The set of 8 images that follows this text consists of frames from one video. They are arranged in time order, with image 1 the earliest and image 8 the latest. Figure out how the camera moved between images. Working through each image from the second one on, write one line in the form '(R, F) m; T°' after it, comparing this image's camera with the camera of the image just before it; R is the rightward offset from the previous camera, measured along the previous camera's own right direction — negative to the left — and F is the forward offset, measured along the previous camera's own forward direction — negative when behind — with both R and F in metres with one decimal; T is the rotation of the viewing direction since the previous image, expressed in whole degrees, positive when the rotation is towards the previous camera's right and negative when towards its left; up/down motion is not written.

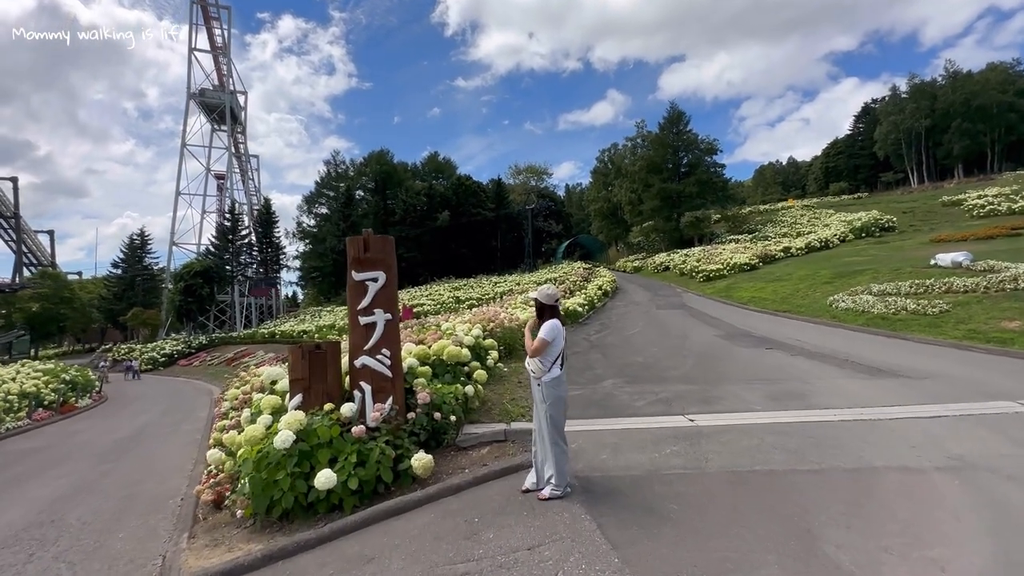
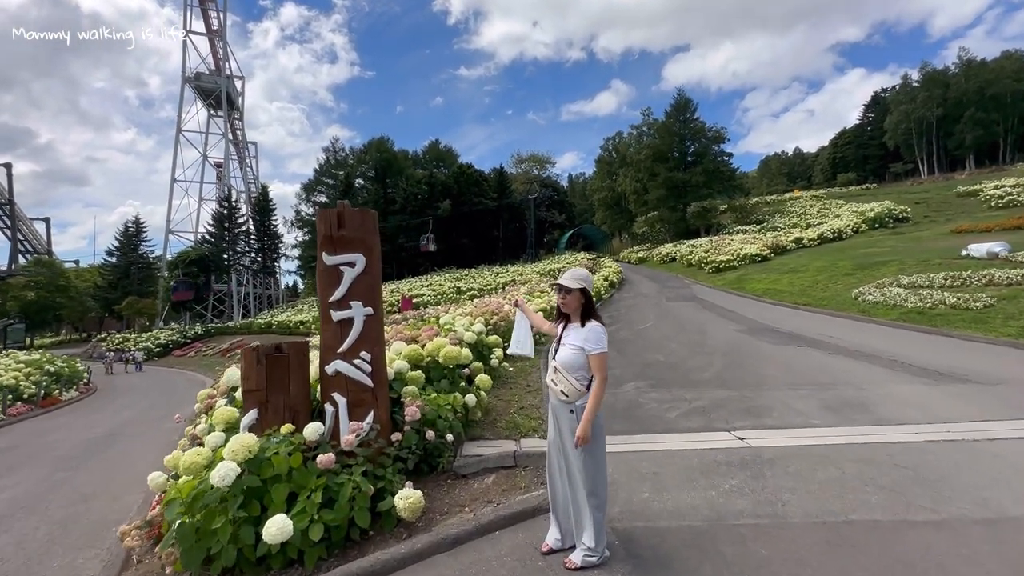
(-0.1, +1.1) m; 0°
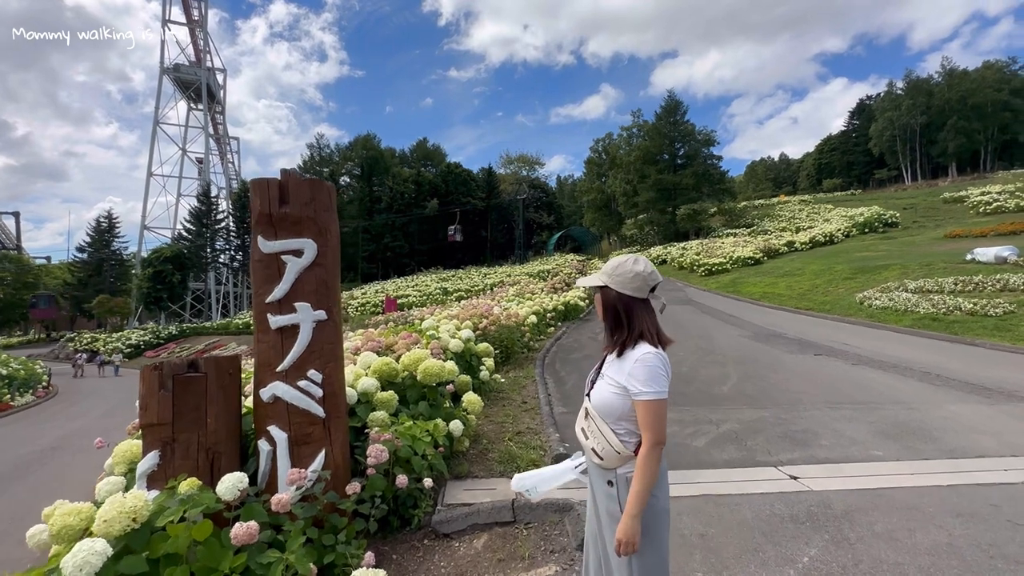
(-0.1, +1.0) m; +1°
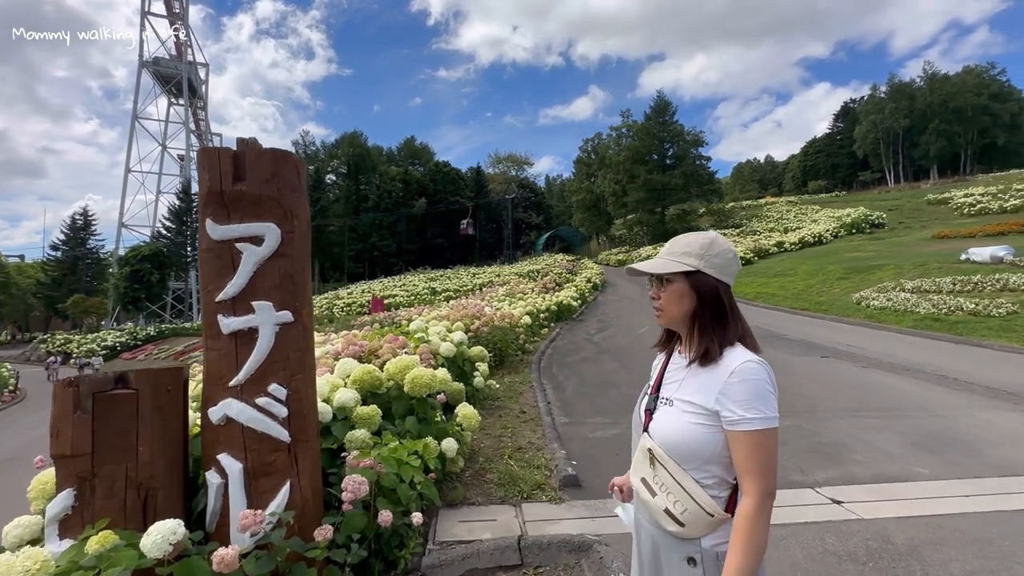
(-0.1, +0.5) m; +1°
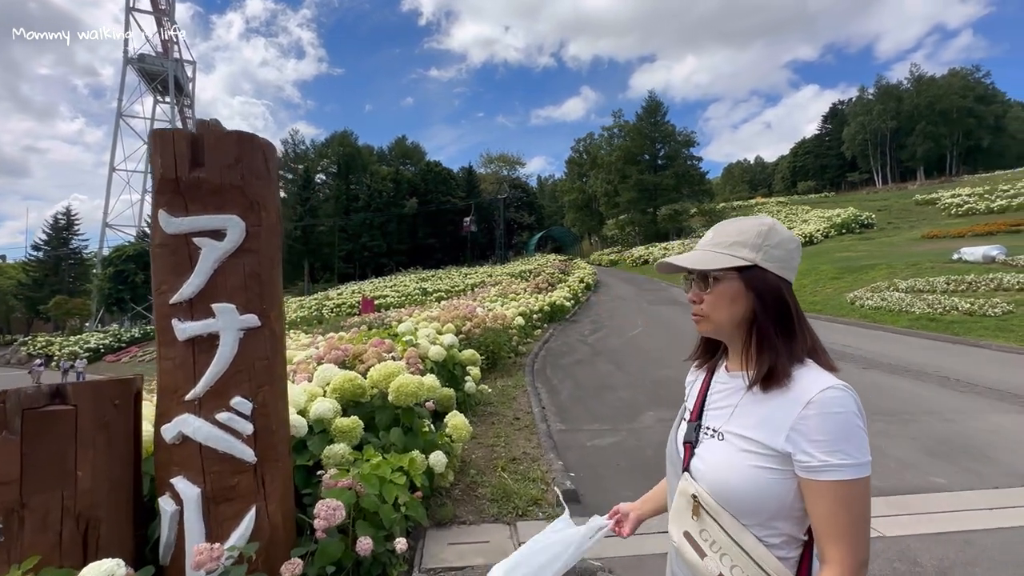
(0.0, +0.3) m; +1°
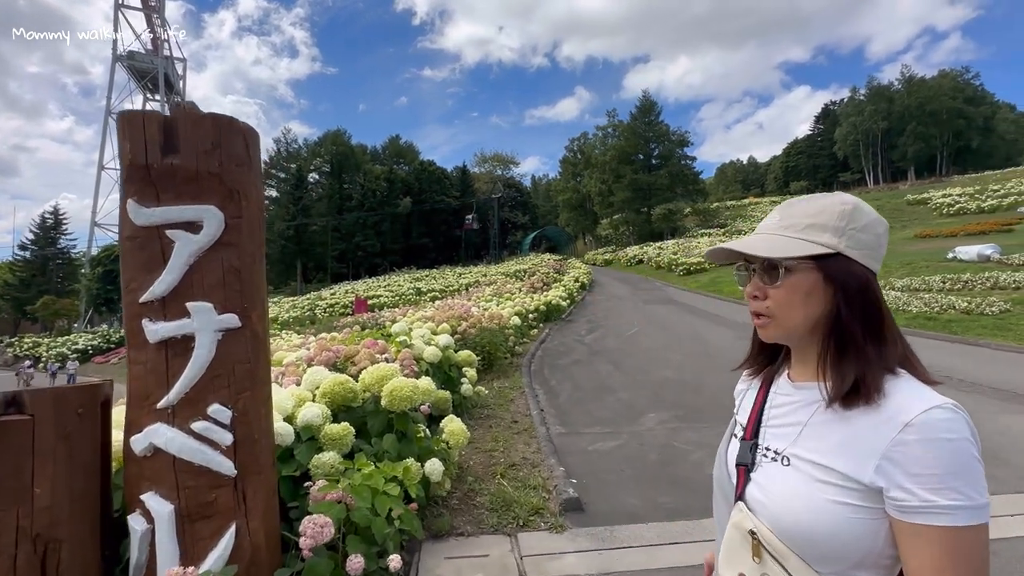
(0.0, +0.2) m; +1°
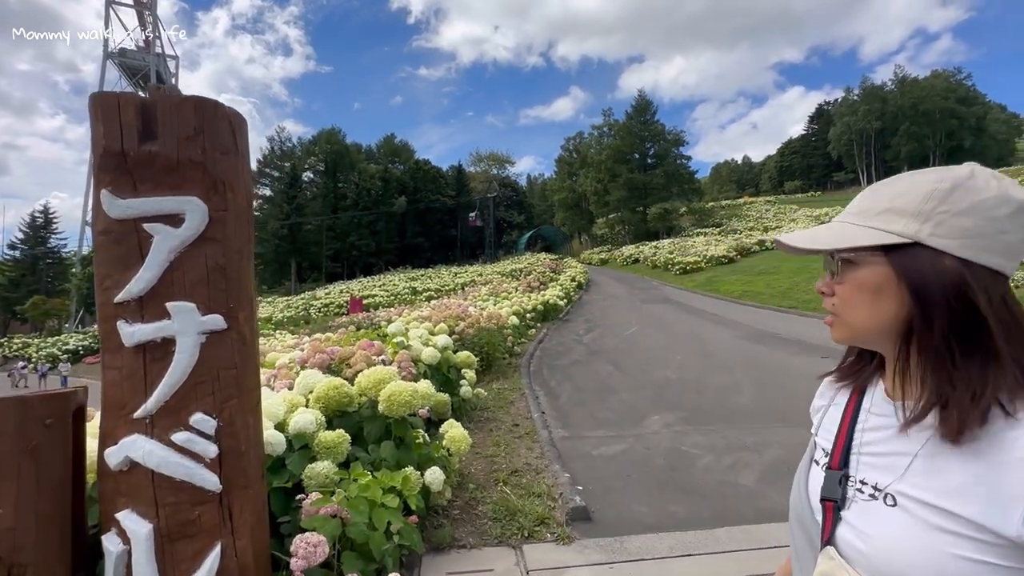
(0.0, +0.2) m; 0°
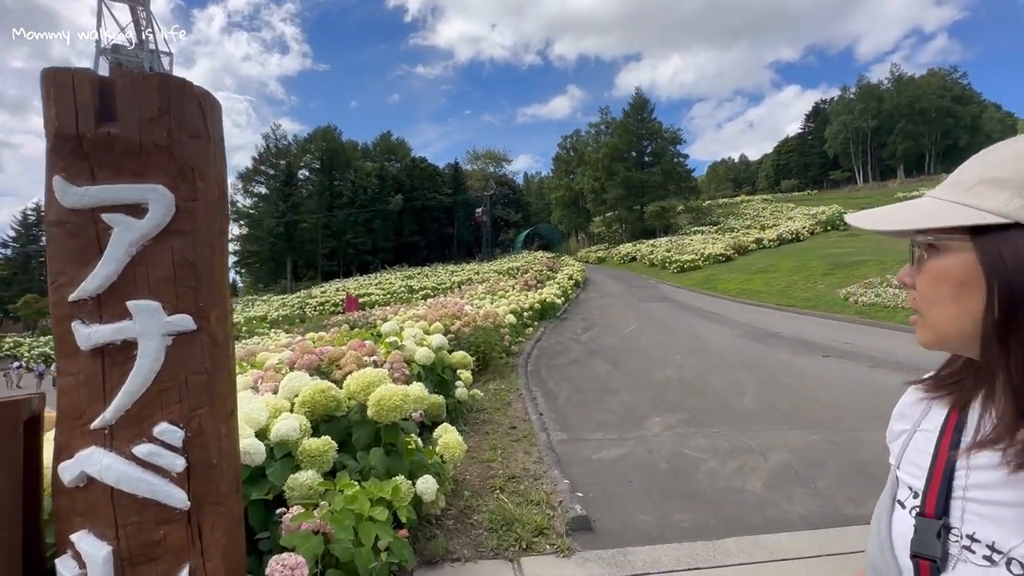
(0.0, +0.2) m; 0°
